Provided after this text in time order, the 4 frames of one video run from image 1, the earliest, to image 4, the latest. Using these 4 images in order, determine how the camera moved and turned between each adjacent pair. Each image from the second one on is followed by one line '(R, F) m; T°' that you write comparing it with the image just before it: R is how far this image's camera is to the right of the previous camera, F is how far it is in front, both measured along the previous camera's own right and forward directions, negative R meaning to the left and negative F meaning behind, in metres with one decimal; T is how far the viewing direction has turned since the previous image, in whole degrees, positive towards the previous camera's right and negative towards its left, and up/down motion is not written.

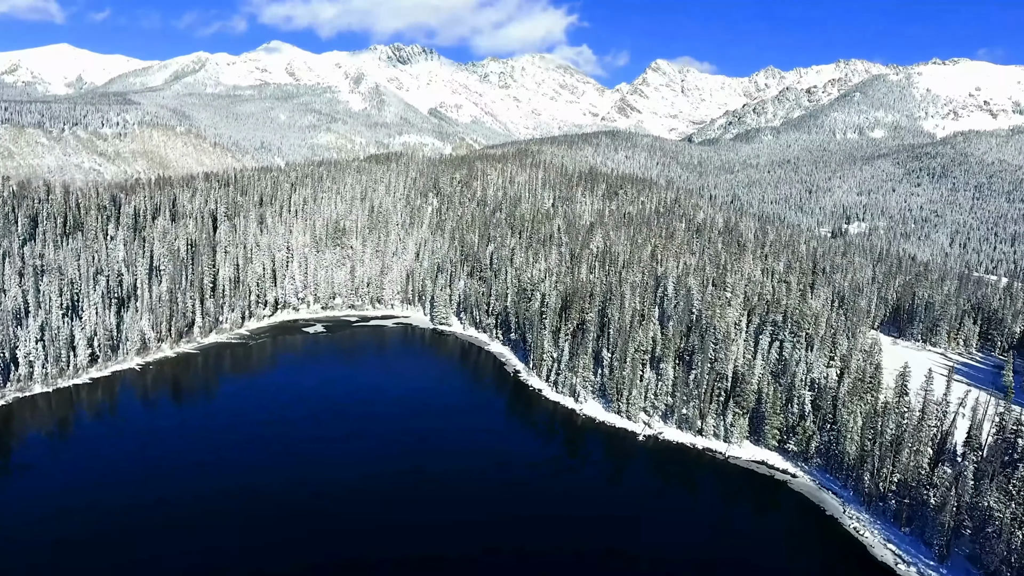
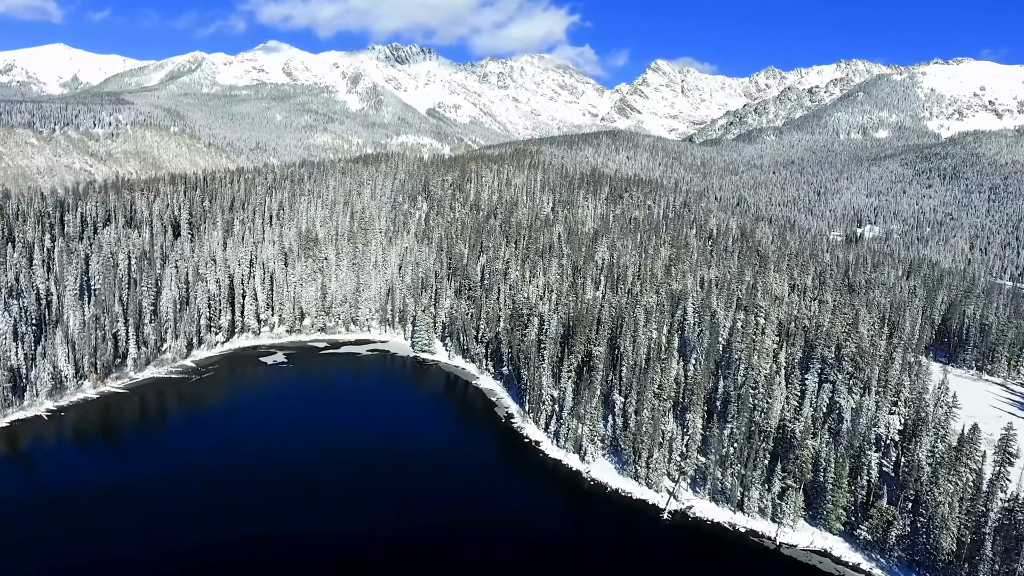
(+1.1, +20.3) m; 0°
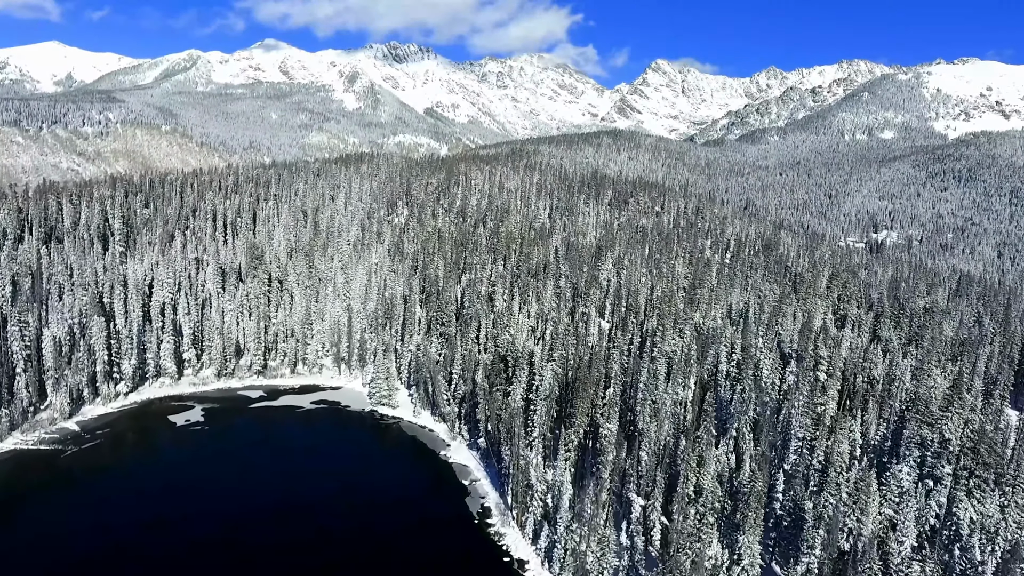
(+2.4, +26.9) m; 0°
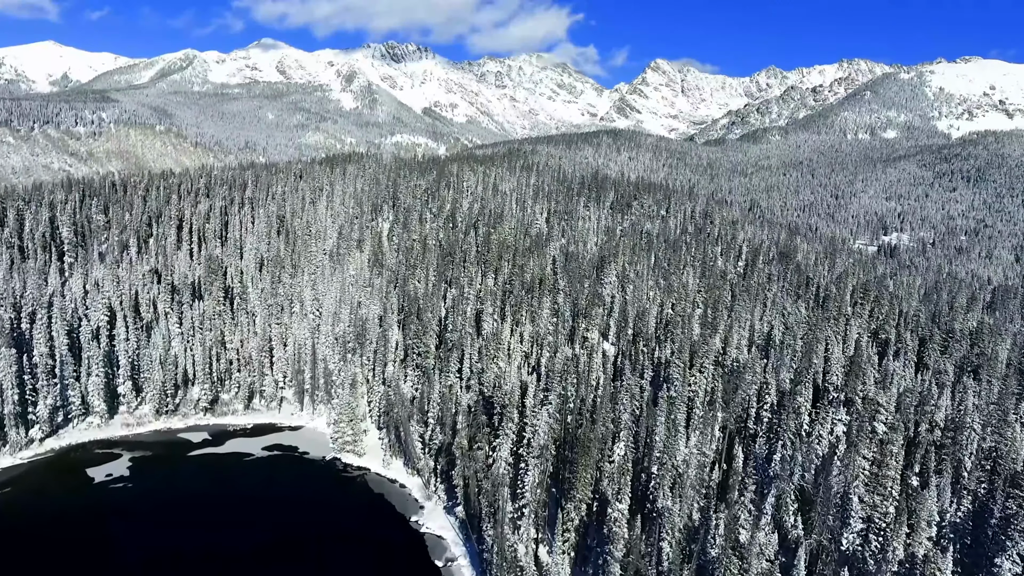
(+1.4, +15.7) m; 0°
